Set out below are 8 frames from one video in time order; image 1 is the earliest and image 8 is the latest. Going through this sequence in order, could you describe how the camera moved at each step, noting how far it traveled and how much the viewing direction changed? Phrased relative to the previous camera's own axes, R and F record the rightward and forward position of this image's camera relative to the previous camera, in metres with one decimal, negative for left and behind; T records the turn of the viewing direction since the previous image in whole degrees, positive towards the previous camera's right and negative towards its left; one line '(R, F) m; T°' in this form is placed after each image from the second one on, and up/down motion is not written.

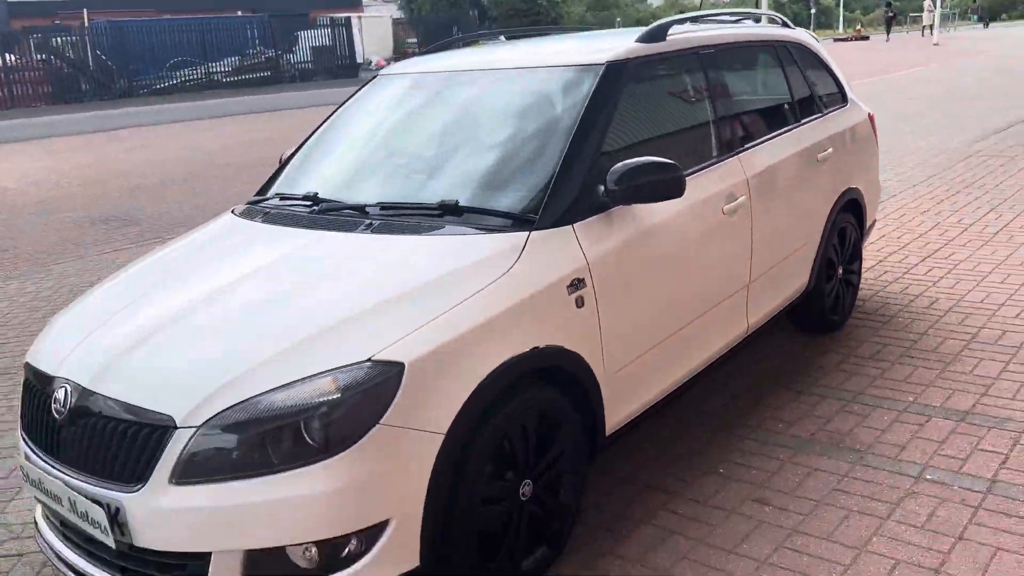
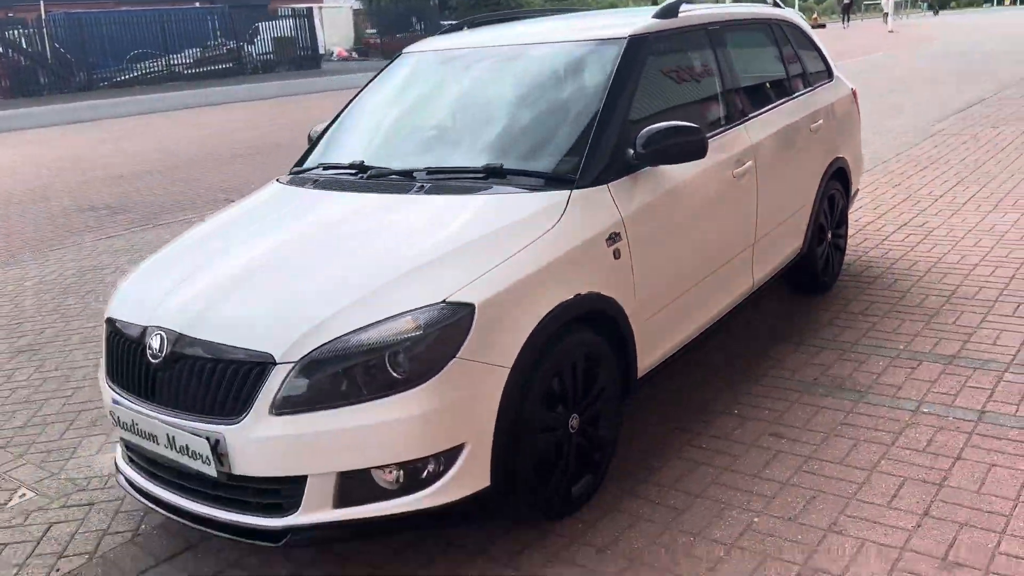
(-0.3, -0.3) m; +2°
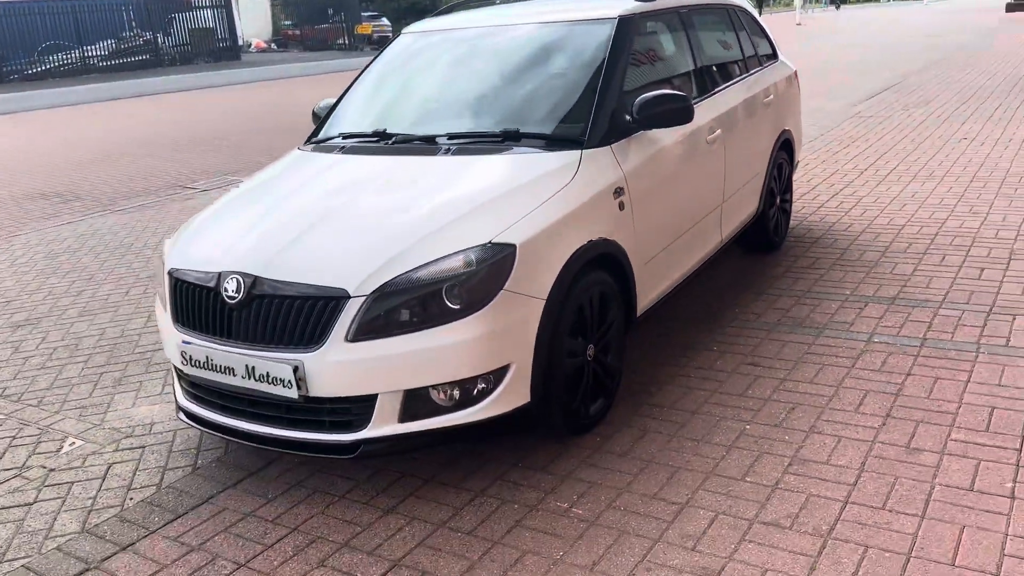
(-0.4, -0.4) m; +5°
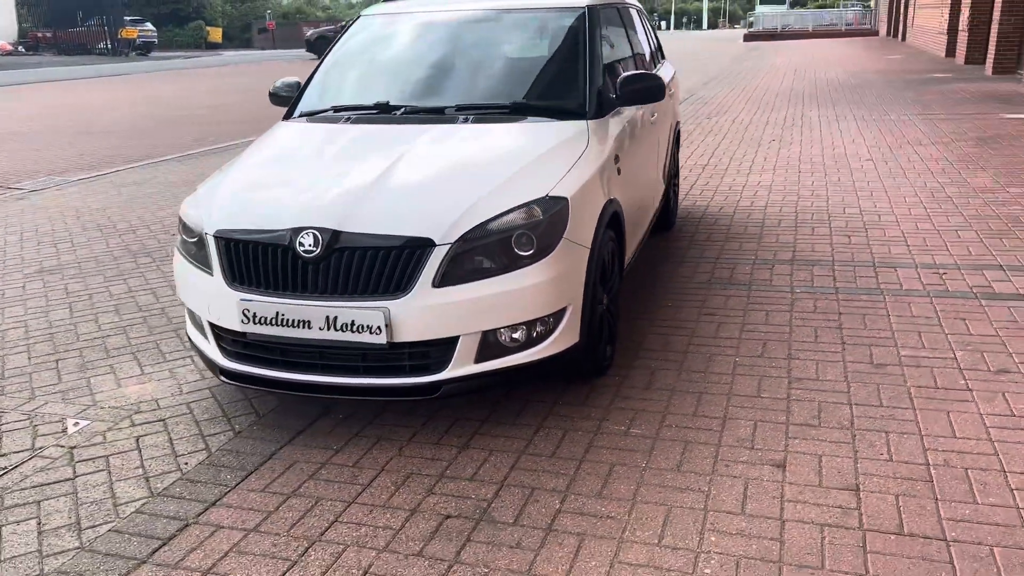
(-1.1, -0.2) m; +15°
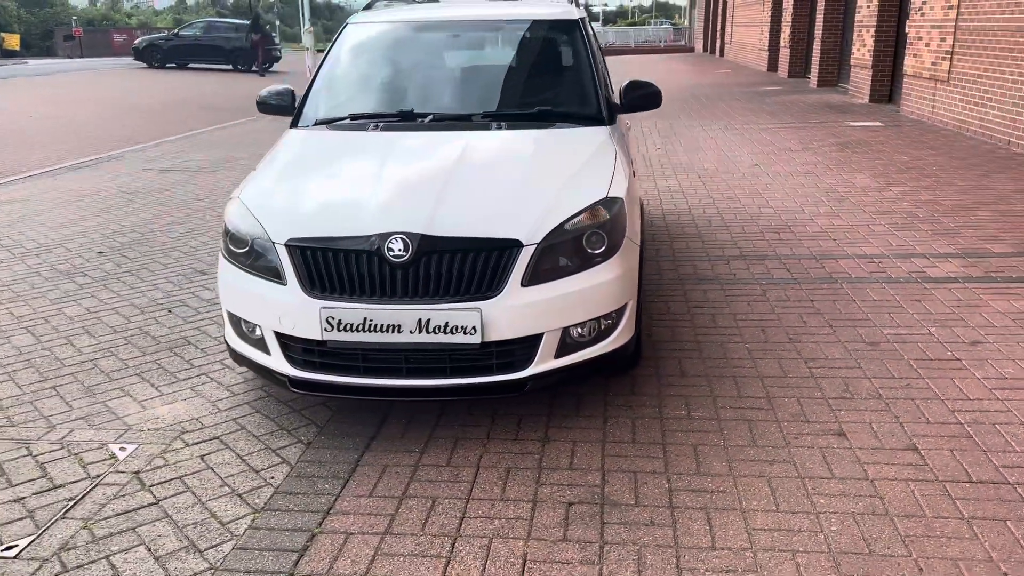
(-1.0, 0.0) m; +11°
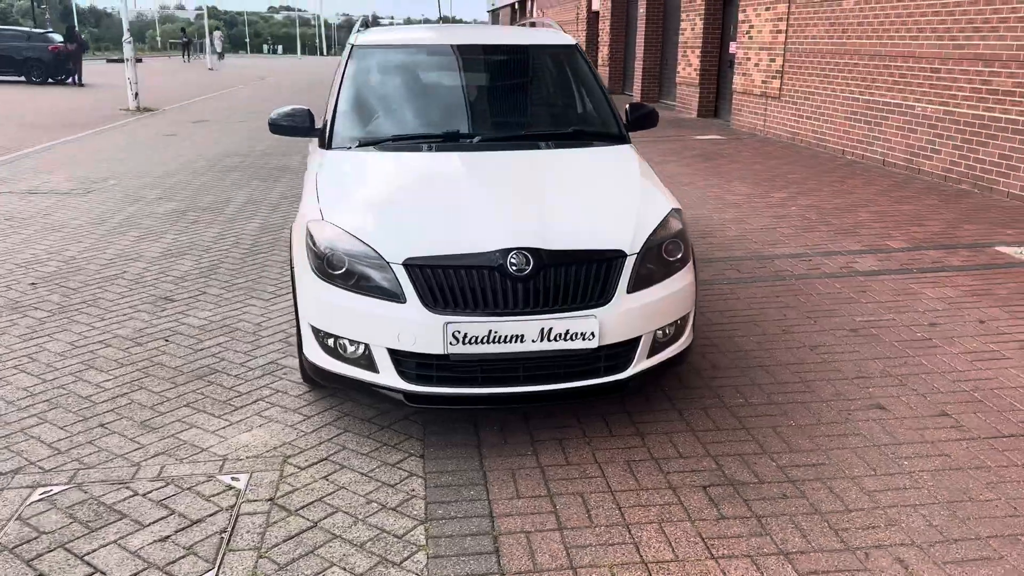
(-1.3, -0.1) m; +13°
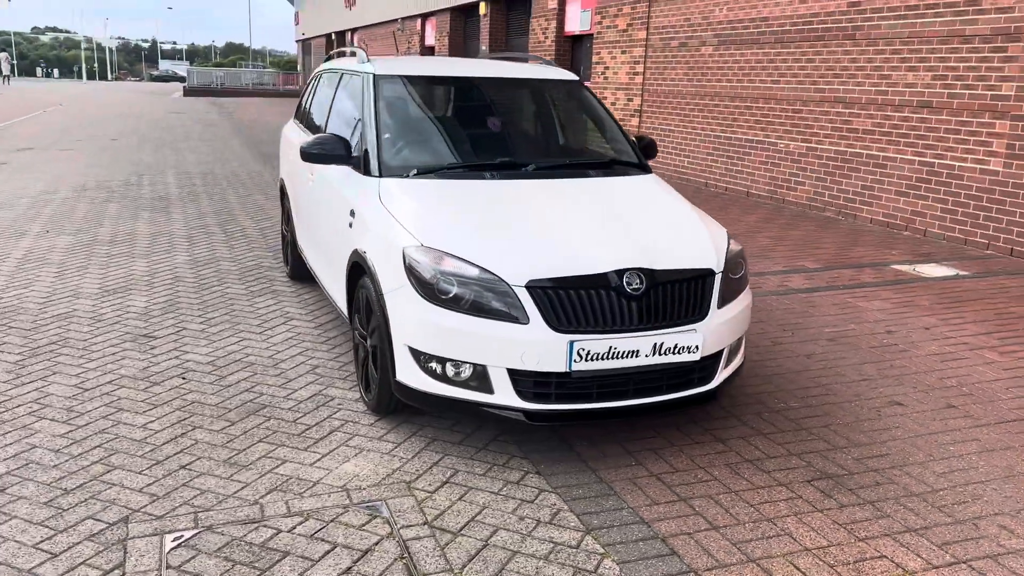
(-1.3, 0.0) m; +13°
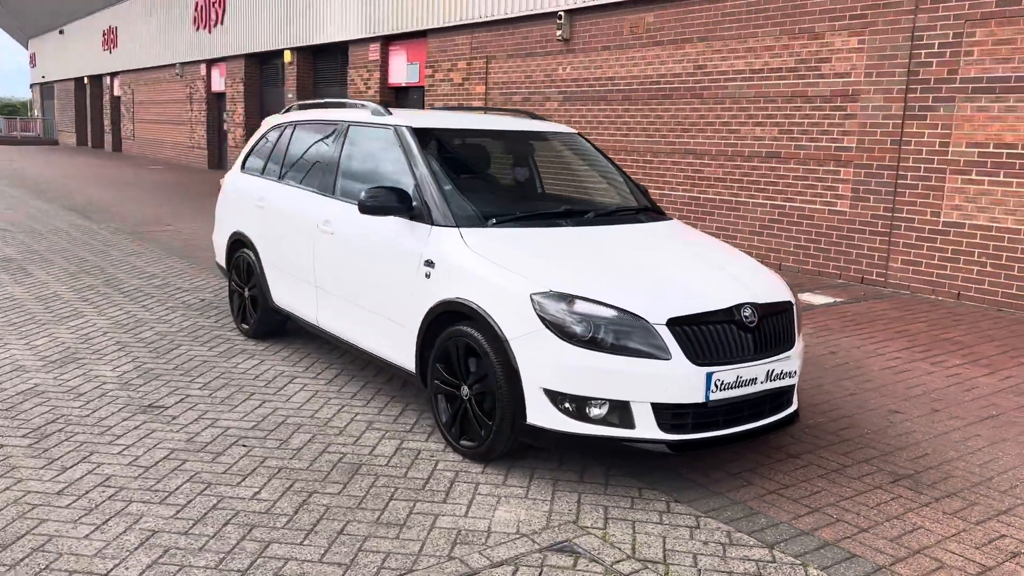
(-1.7, +0.1) m; +16°
